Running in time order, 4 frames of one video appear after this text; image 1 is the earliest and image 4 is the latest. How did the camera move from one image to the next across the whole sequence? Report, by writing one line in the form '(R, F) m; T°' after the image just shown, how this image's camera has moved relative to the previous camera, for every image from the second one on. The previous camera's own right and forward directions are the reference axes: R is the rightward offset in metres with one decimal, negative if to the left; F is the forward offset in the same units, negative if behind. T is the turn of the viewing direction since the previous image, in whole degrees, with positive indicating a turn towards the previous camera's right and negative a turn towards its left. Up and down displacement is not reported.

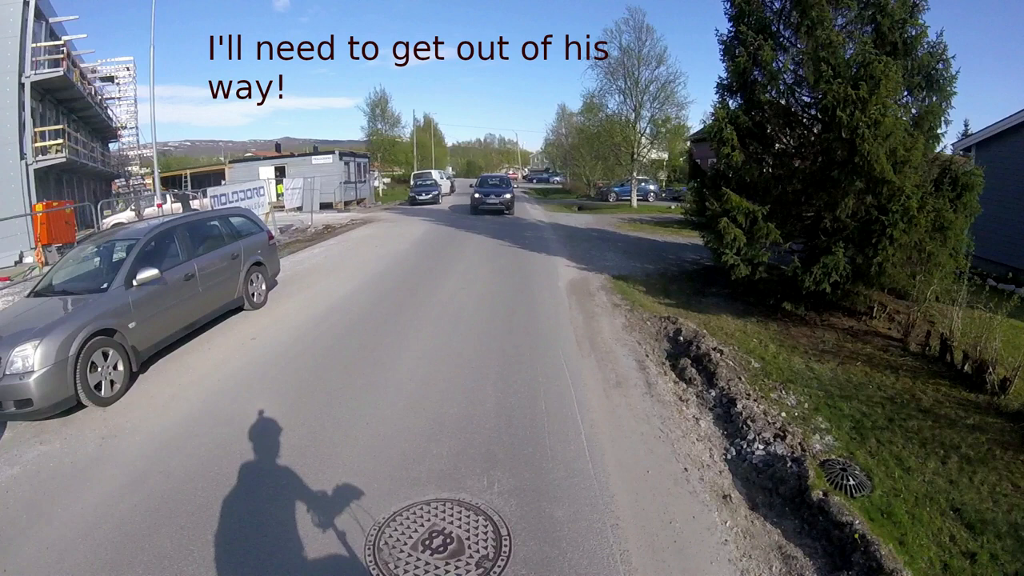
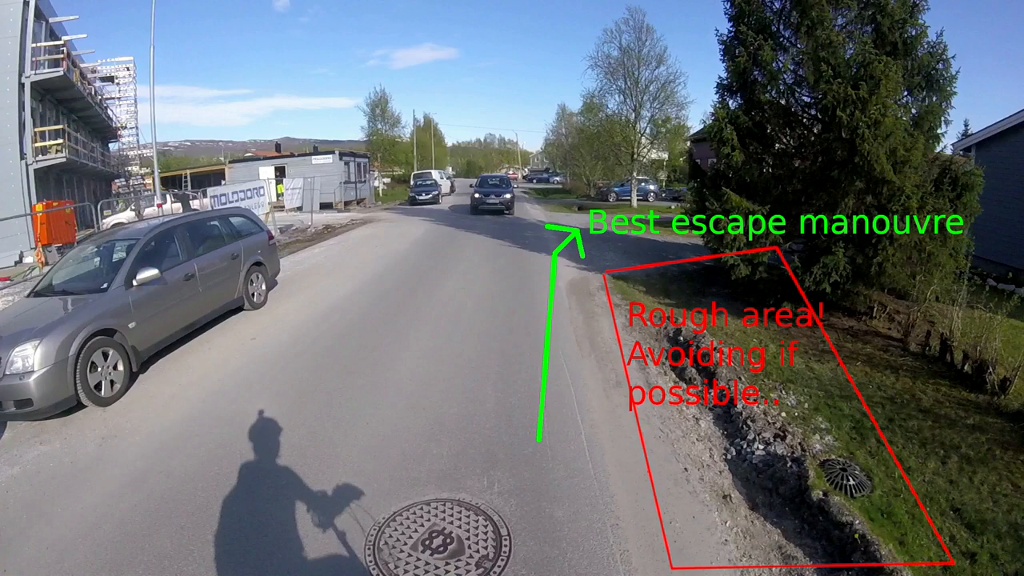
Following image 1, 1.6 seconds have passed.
(0.0, 0.0) m; 0°
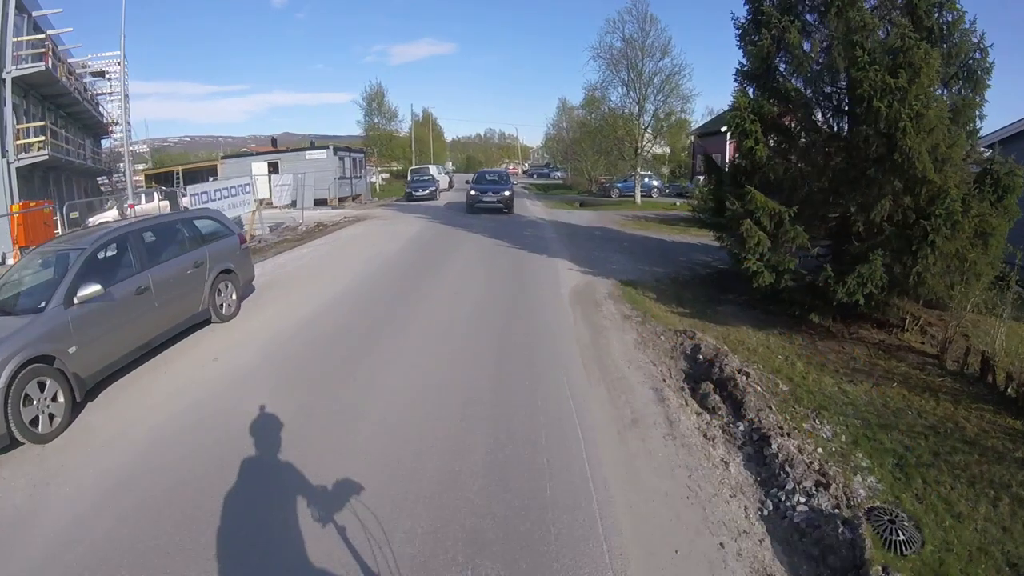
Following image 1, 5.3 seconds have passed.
(0.0, +0.8) m; 0°
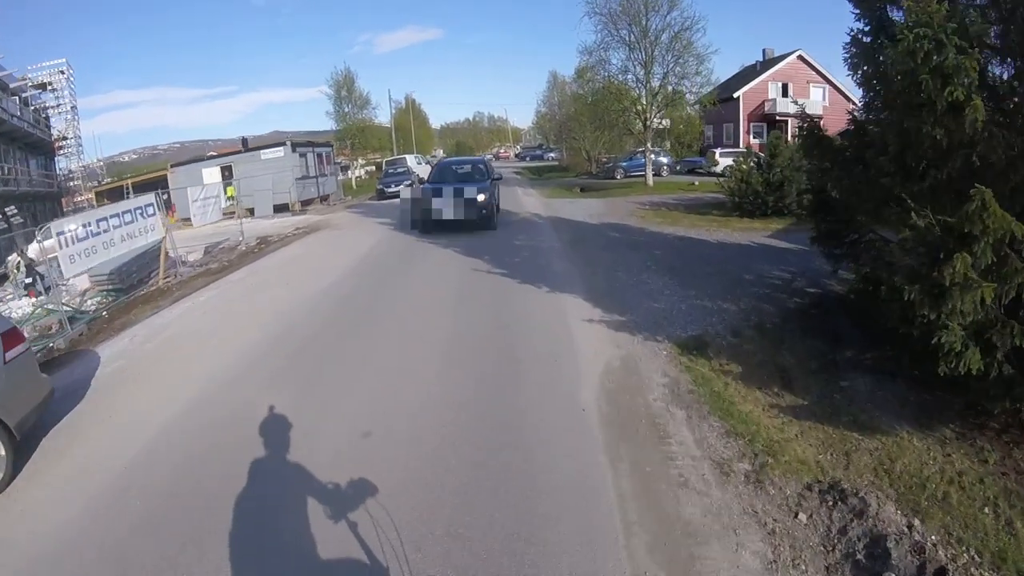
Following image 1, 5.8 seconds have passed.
(+0.2, +4.0) m; 0°
